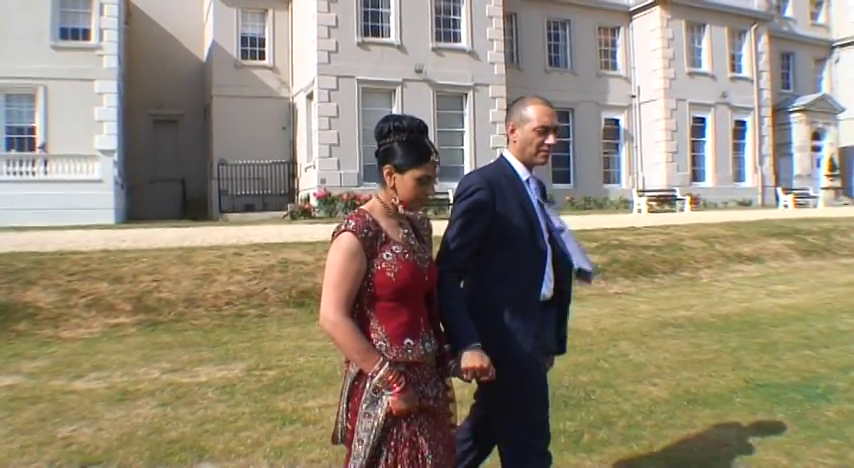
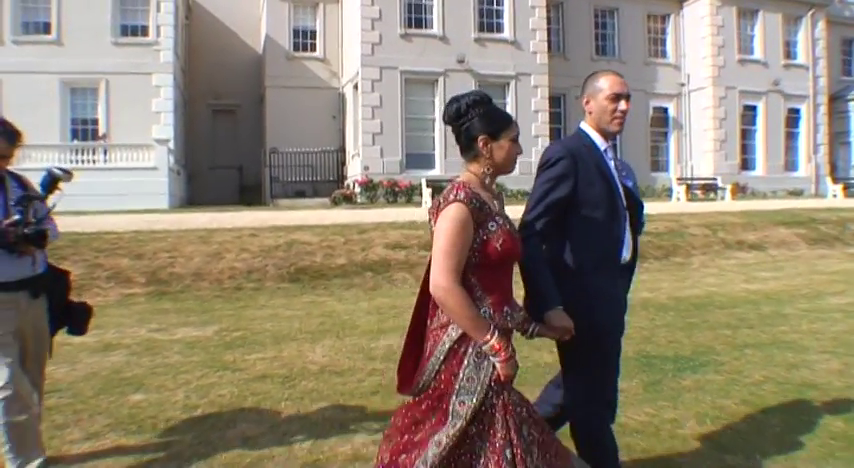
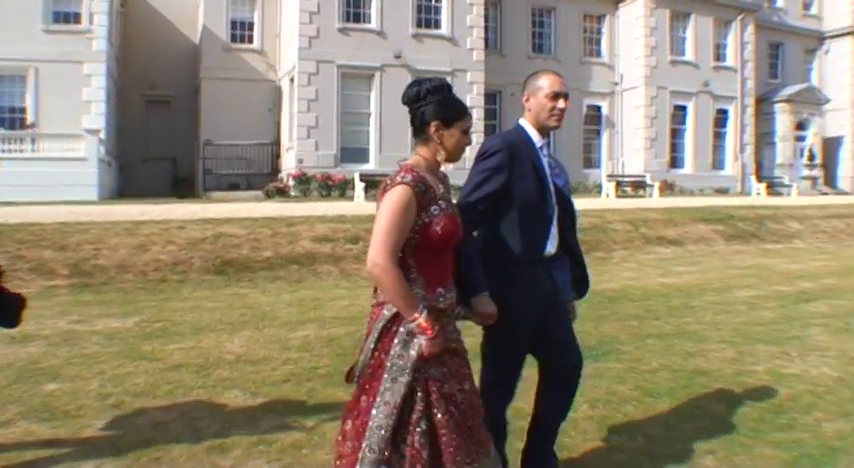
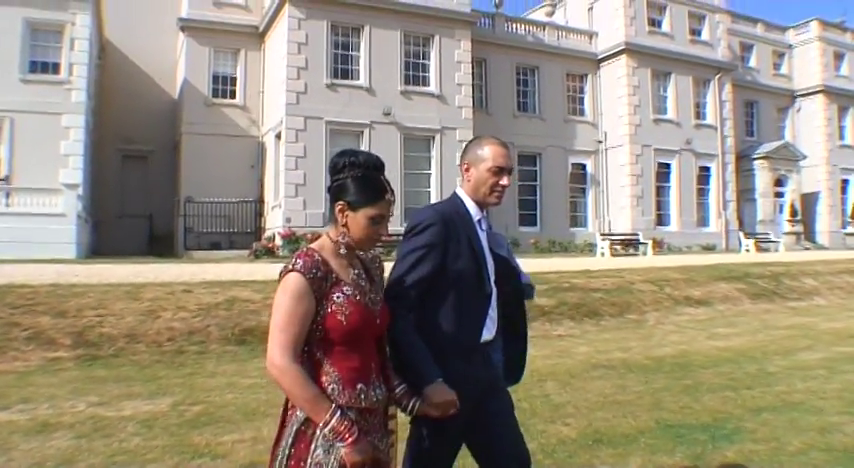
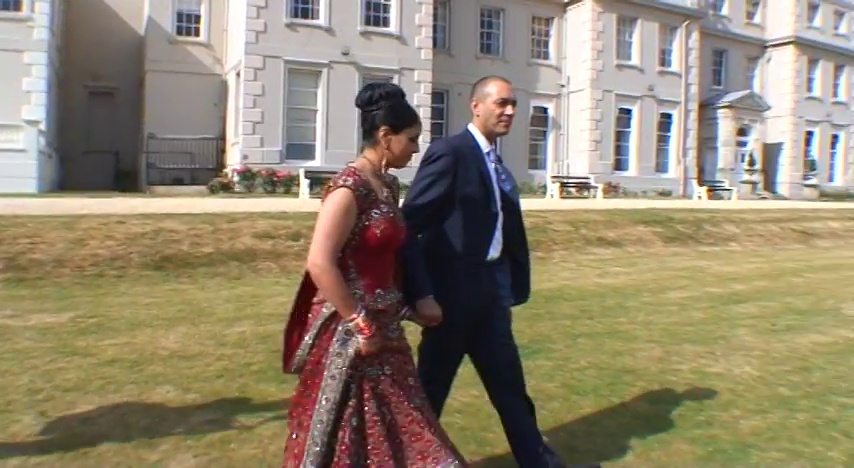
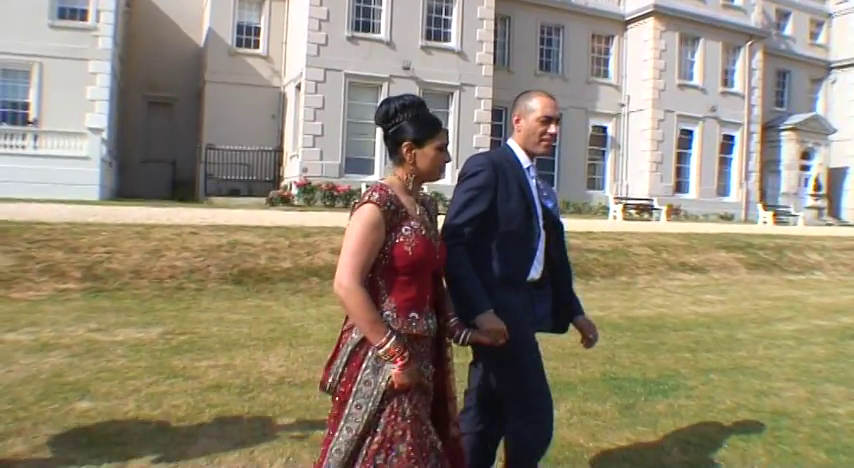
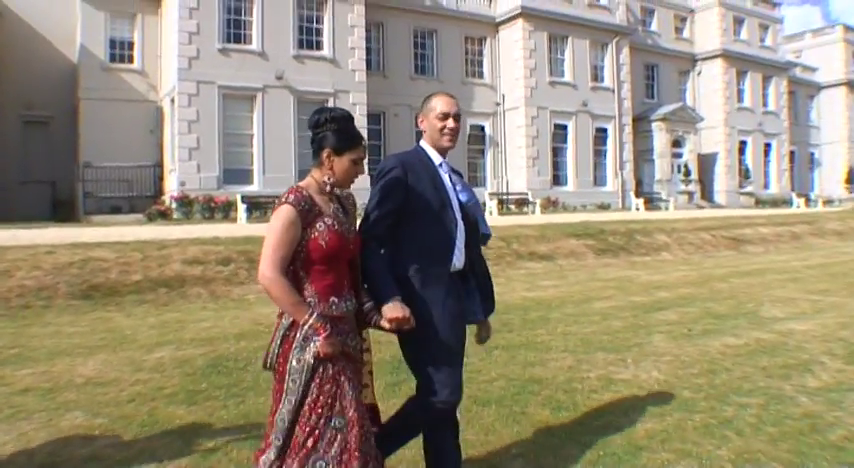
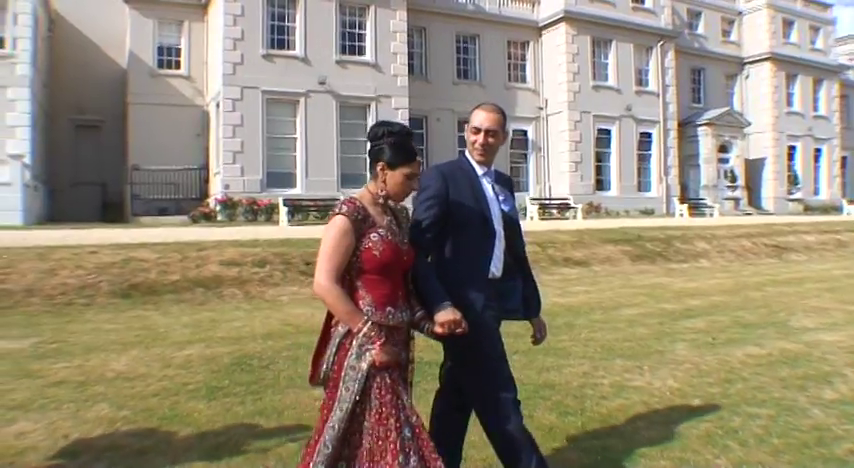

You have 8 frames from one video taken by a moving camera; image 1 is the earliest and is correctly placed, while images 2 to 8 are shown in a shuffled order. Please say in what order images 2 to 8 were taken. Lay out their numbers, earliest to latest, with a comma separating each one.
4, 6, 2, 3, 5, 7, 8
